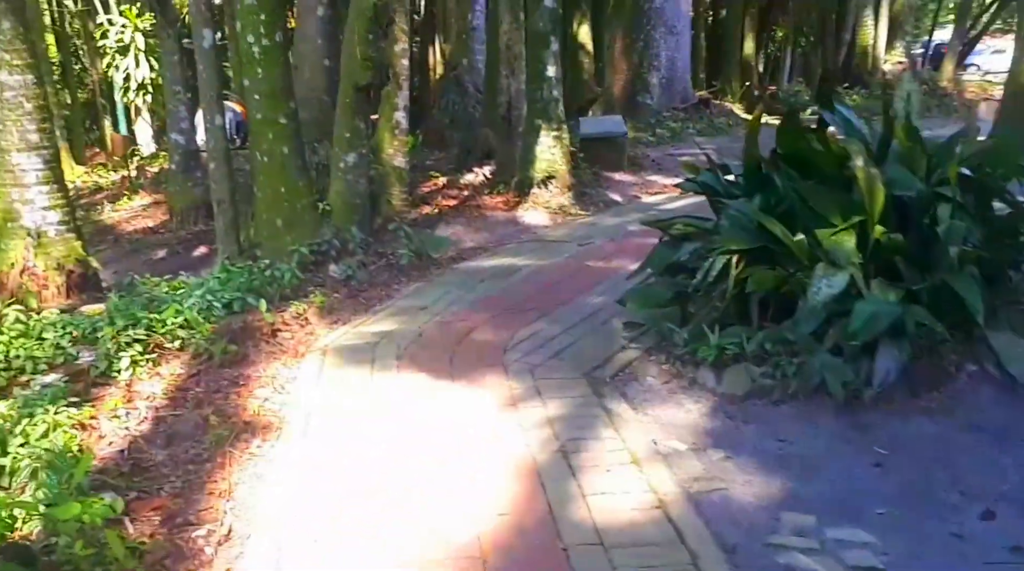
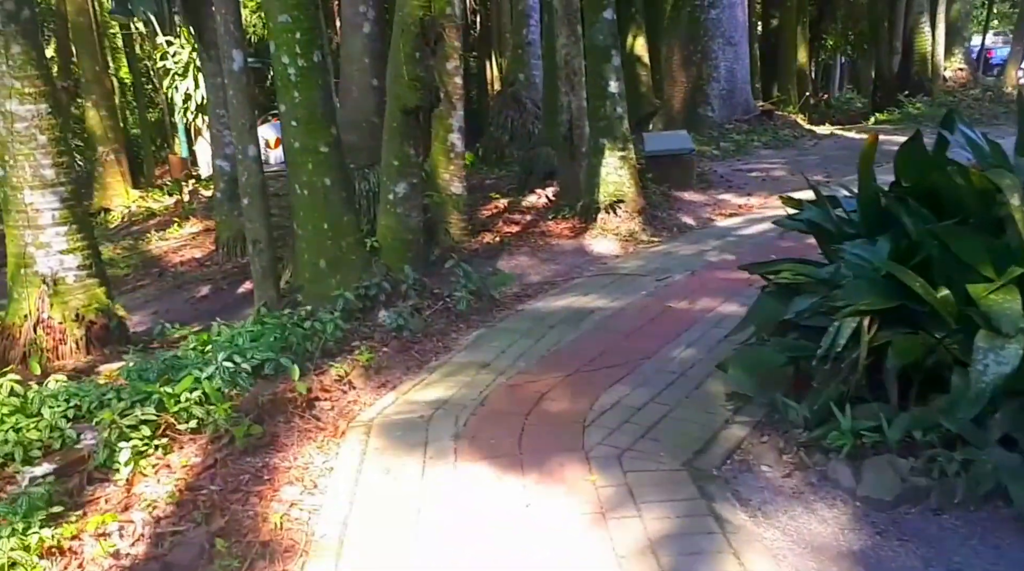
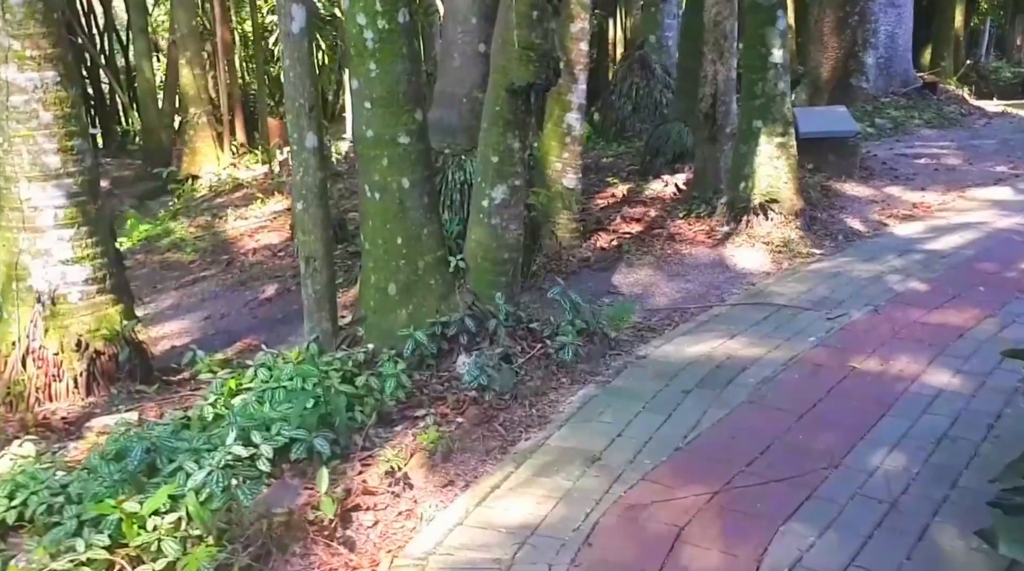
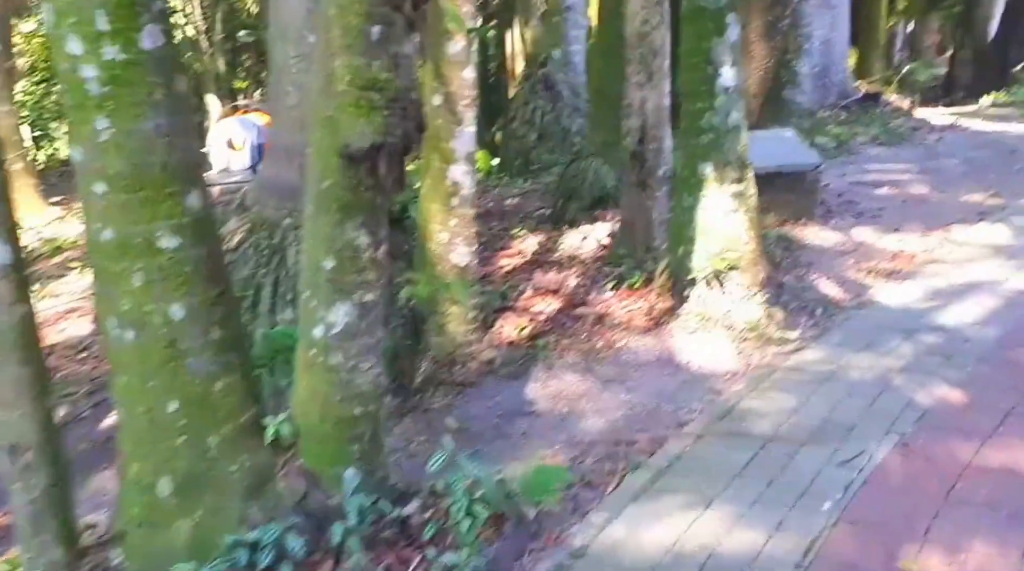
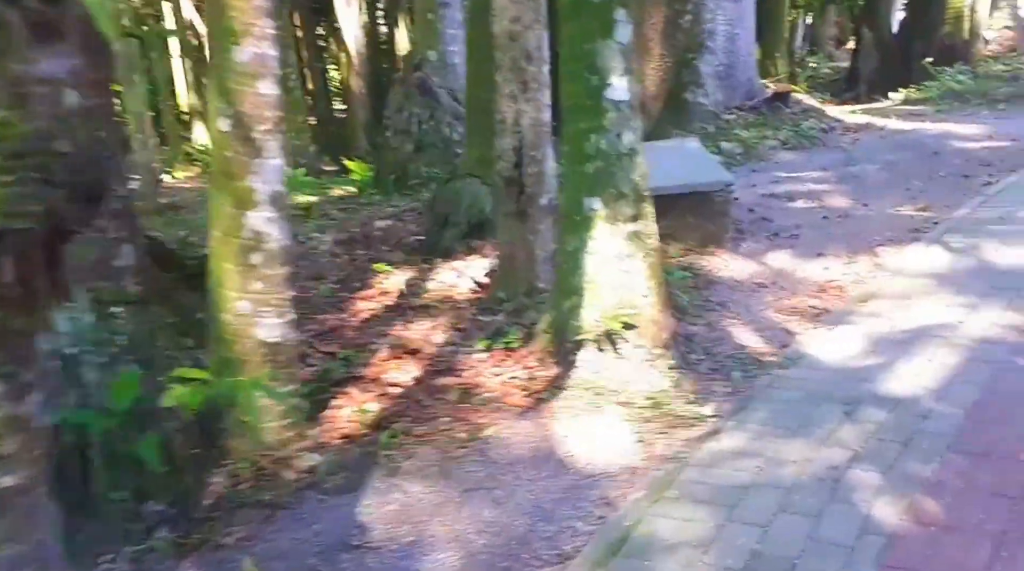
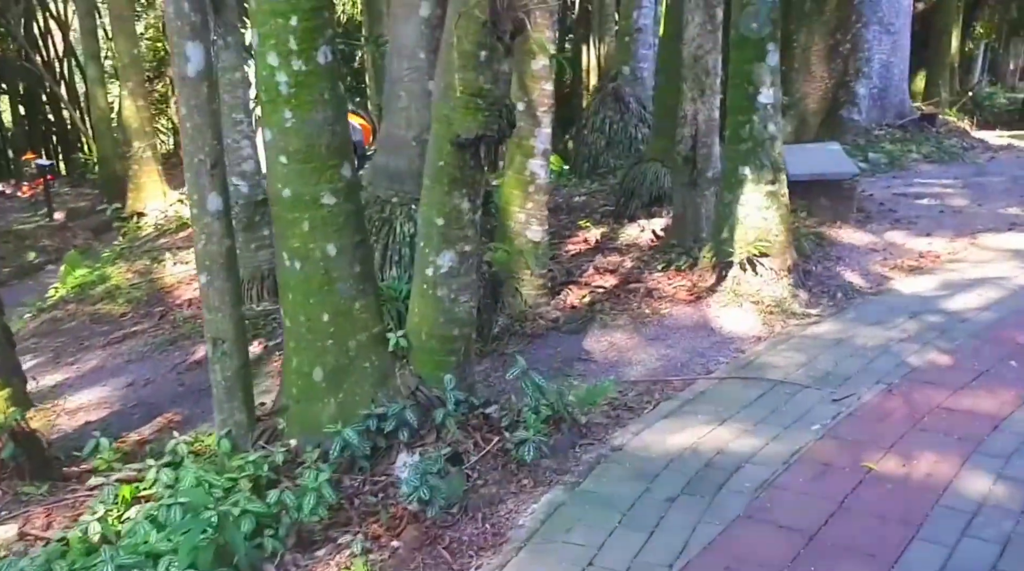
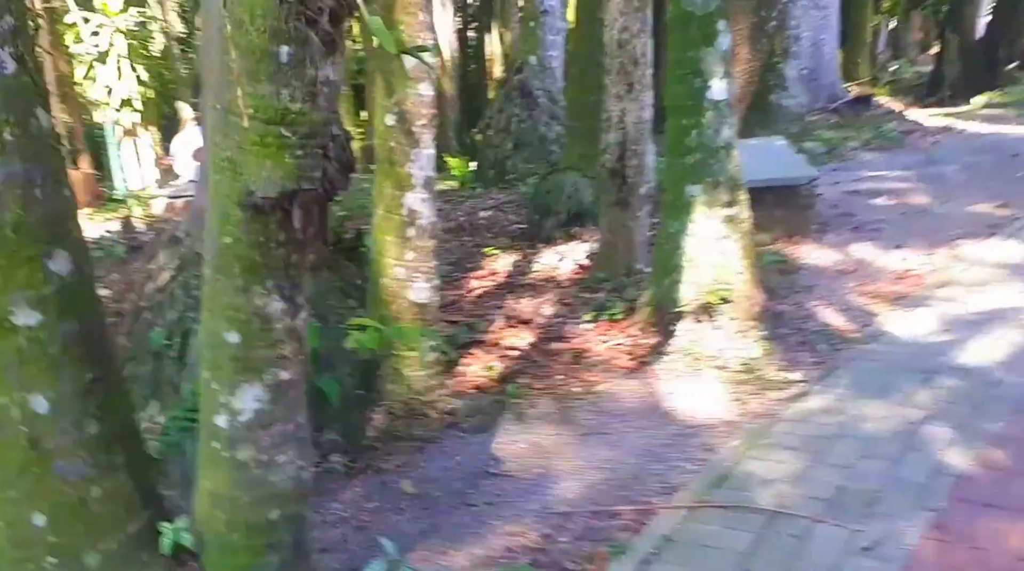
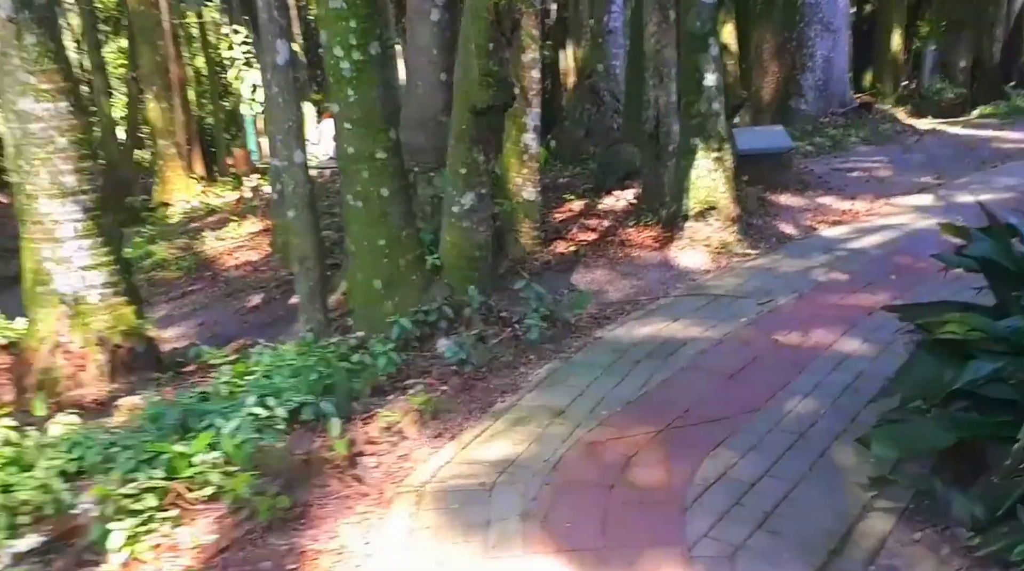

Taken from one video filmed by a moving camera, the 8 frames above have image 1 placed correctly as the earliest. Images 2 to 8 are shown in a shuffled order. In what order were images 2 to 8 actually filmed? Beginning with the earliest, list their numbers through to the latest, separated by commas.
2, 8, 3, 6, 4, 7, 5
